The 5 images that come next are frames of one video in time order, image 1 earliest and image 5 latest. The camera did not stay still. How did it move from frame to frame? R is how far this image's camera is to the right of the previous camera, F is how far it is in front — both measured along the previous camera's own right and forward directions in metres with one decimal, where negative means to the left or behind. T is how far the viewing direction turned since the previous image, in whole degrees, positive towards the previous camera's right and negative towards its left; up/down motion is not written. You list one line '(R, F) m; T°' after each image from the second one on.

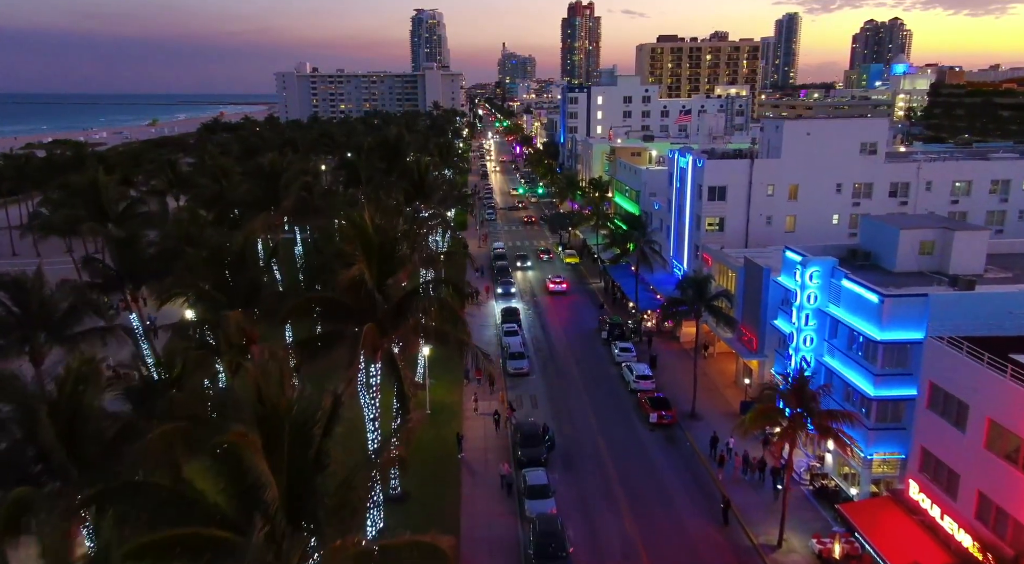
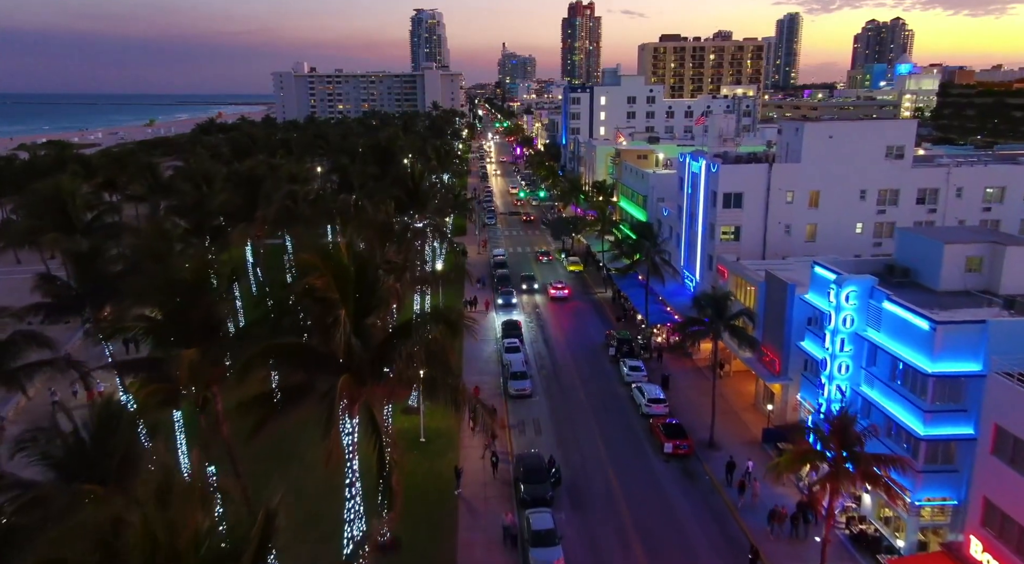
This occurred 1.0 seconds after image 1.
(-0.1, +2.9) m; 0°
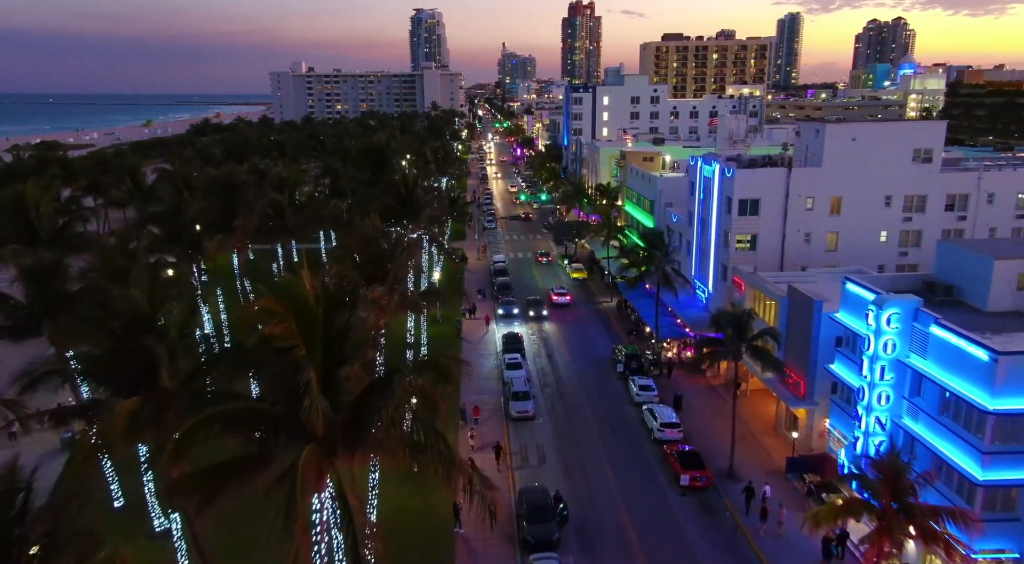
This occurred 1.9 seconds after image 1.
(-0.1, +2.6) m; 0°
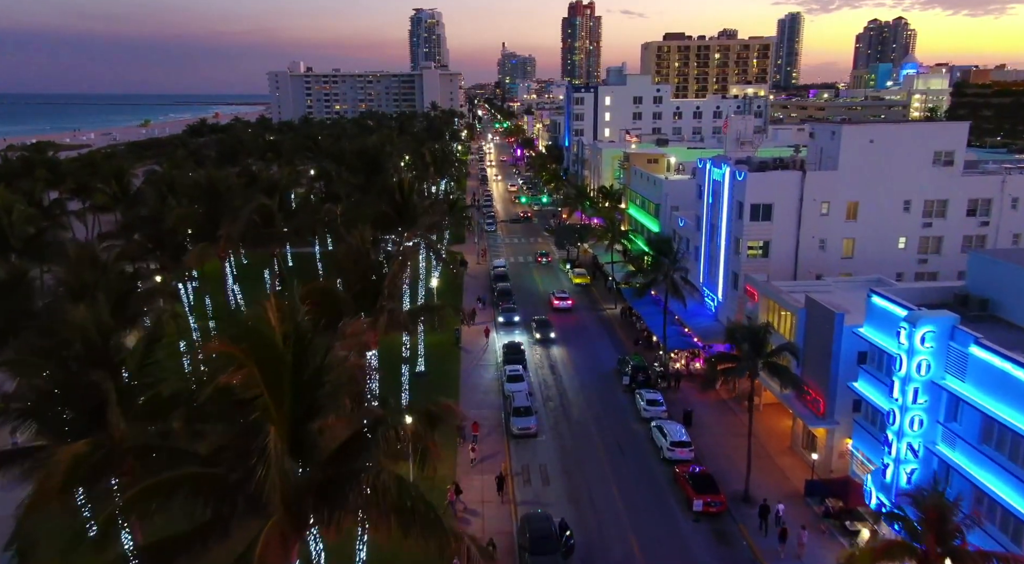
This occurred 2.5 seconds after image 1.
(-0.1, +1.8) m; 0°
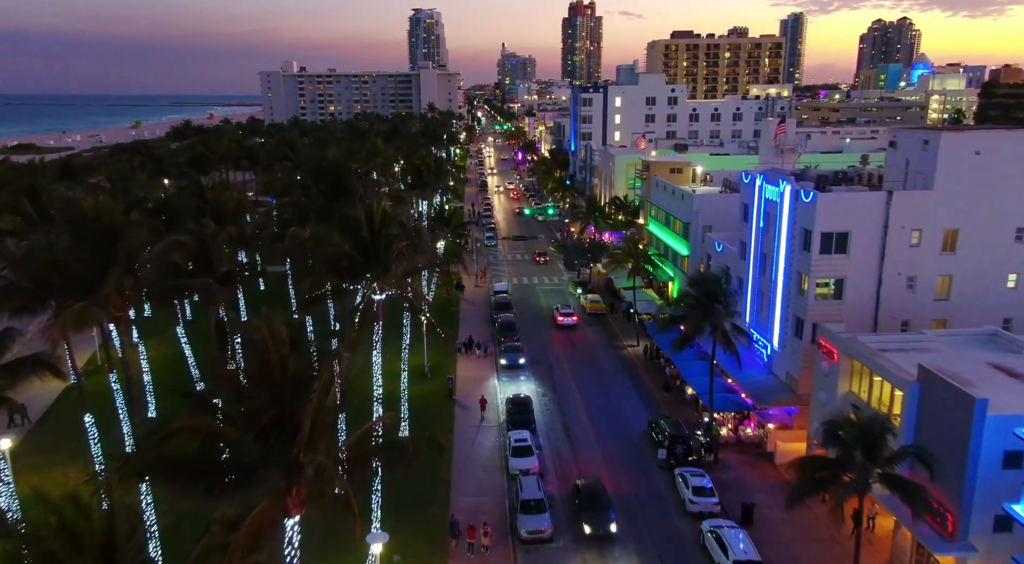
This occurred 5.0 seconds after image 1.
(-0.3, +7.8) m; 0°
